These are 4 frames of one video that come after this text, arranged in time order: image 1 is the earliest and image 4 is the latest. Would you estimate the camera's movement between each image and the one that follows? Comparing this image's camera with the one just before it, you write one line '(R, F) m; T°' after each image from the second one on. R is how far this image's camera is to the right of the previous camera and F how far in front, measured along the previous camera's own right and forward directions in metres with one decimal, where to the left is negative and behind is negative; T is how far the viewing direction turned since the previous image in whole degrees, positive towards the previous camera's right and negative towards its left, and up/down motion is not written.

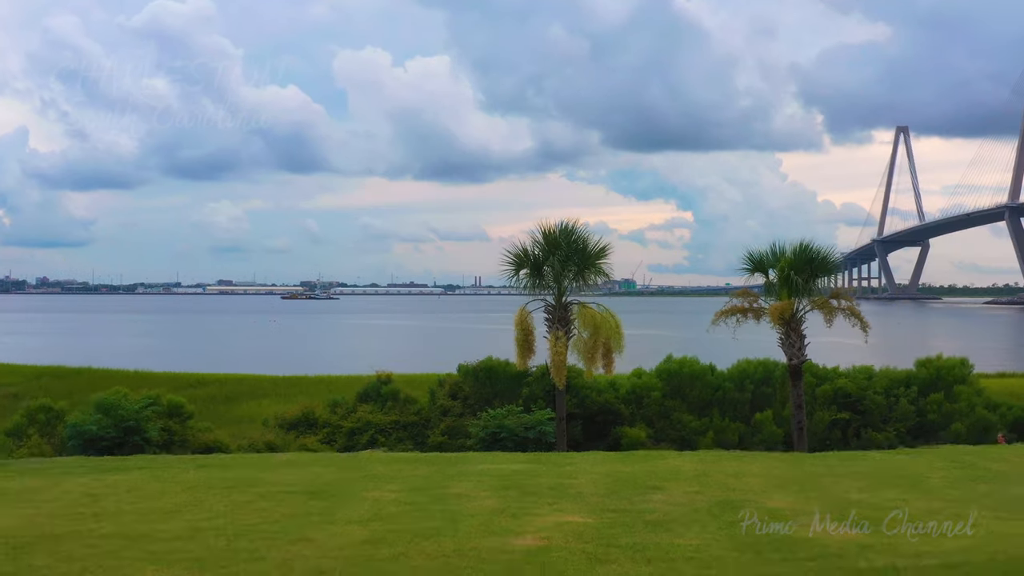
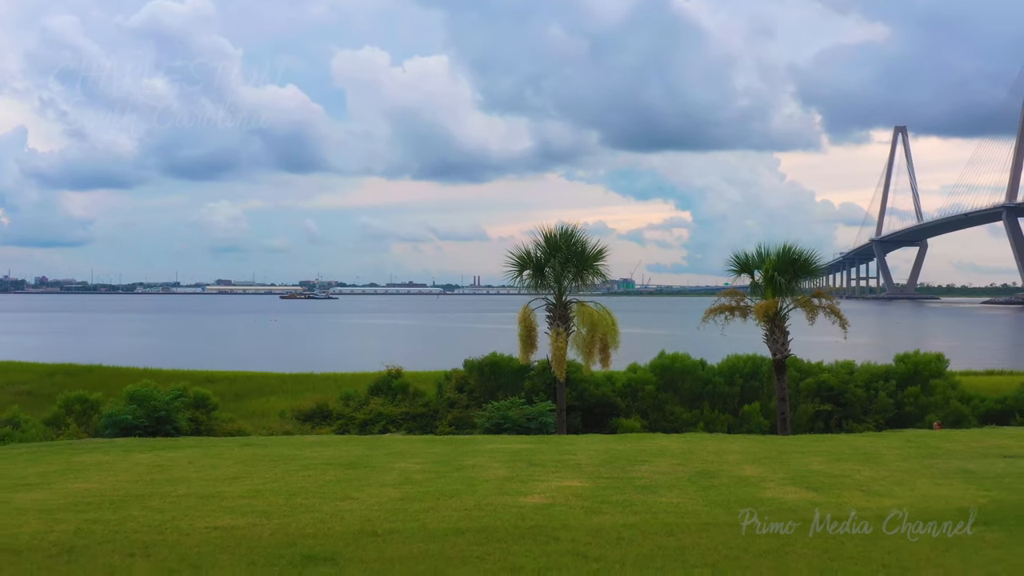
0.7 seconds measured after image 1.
(-0.2, -2.1) m; 0°
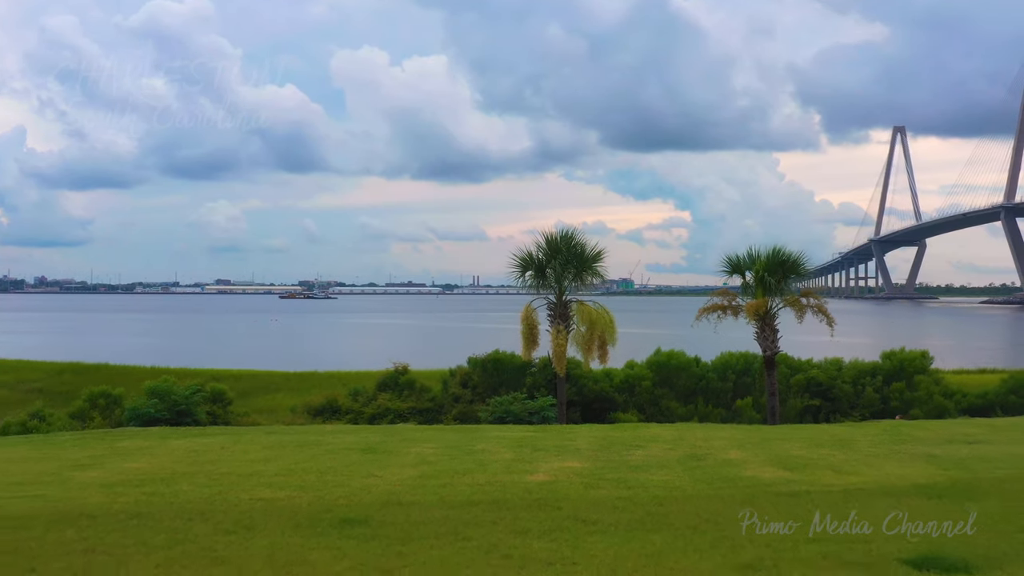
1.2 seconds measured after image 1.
(0.0, +0.4) m; 0°
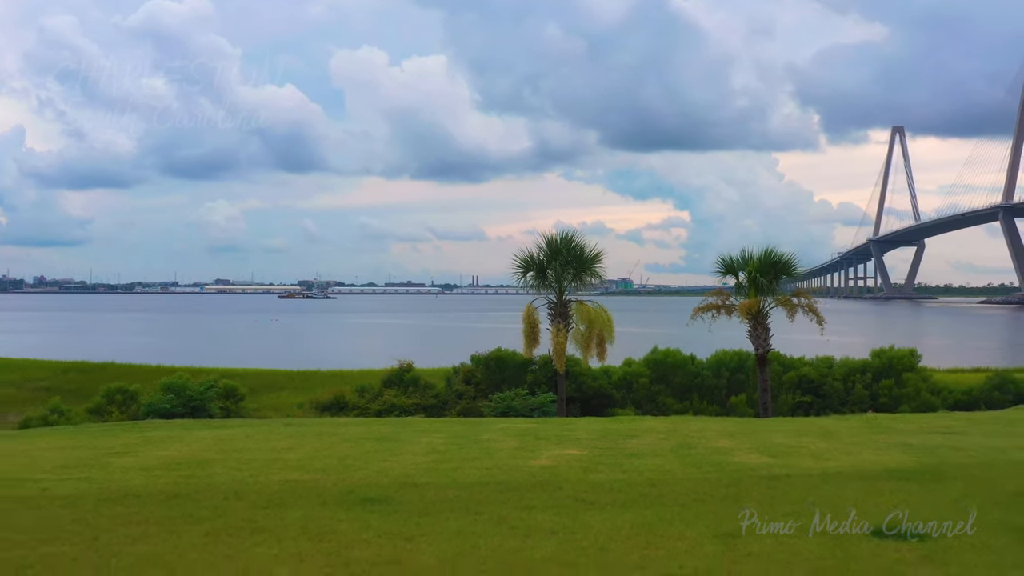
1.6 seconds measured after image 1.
(-0.1, -0.7) m; 0°
